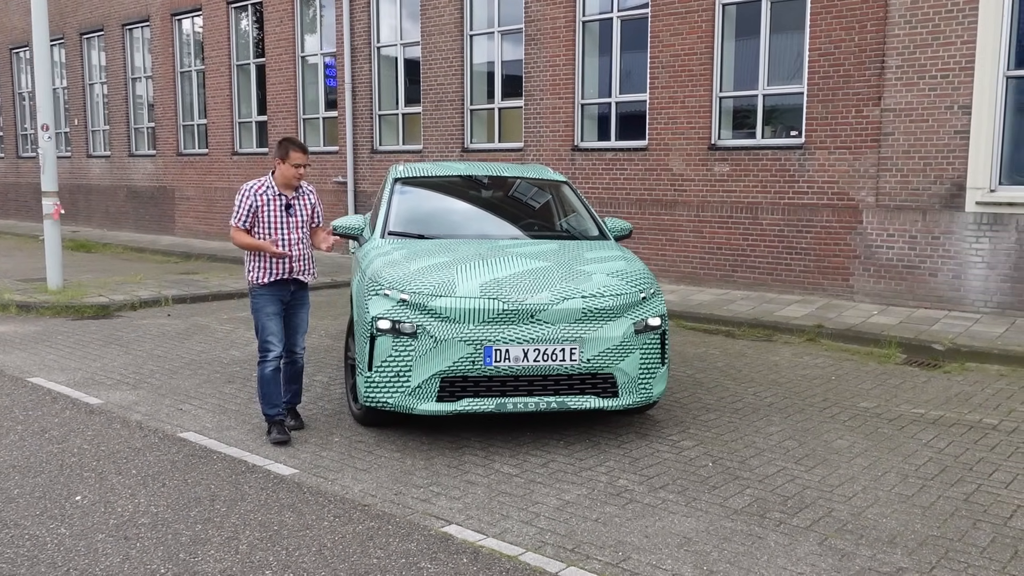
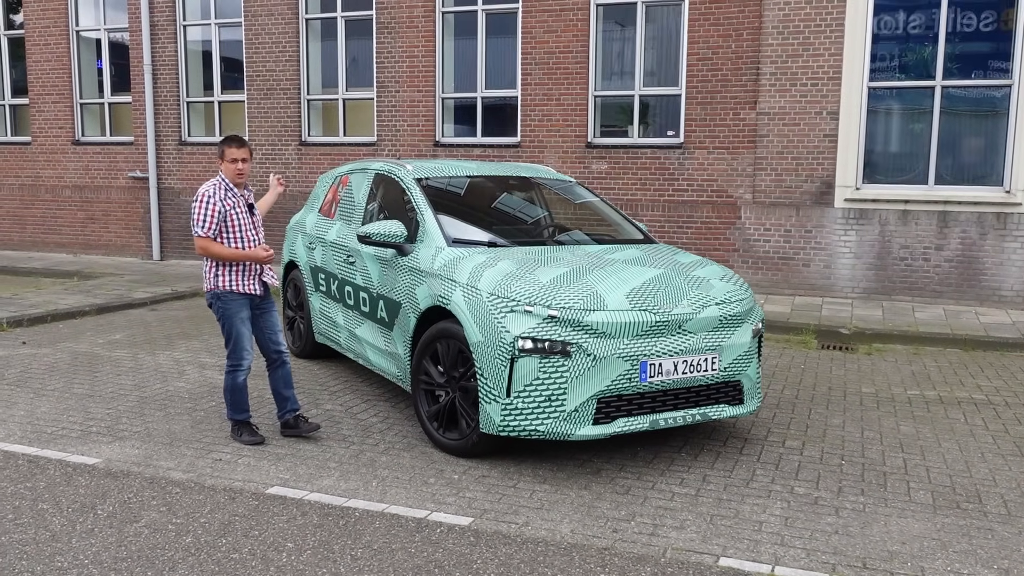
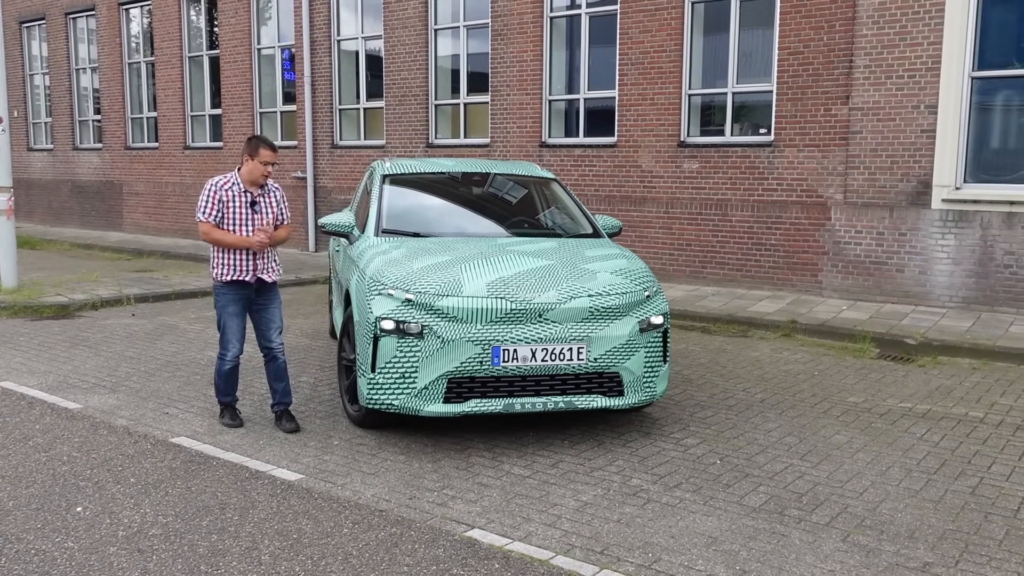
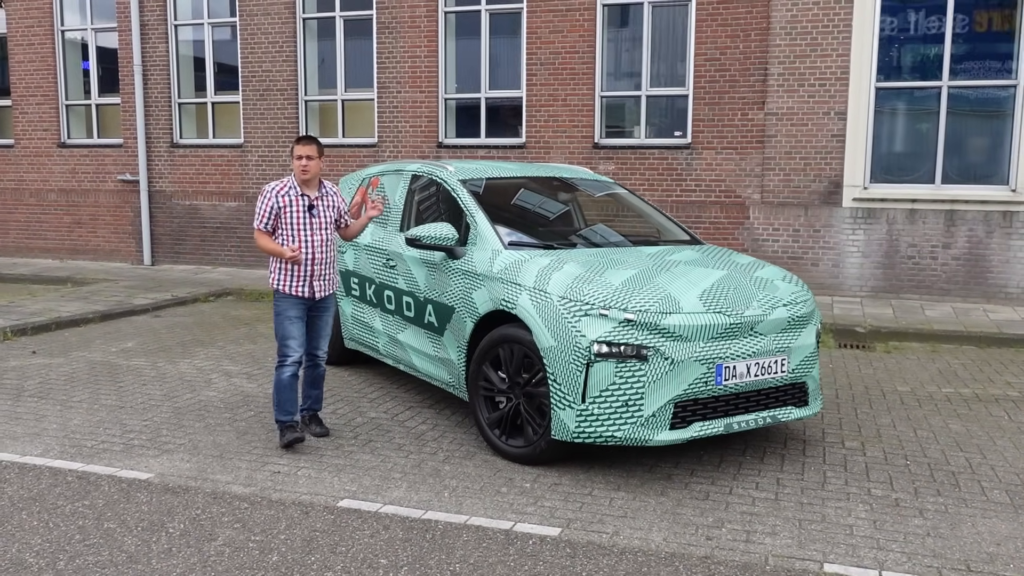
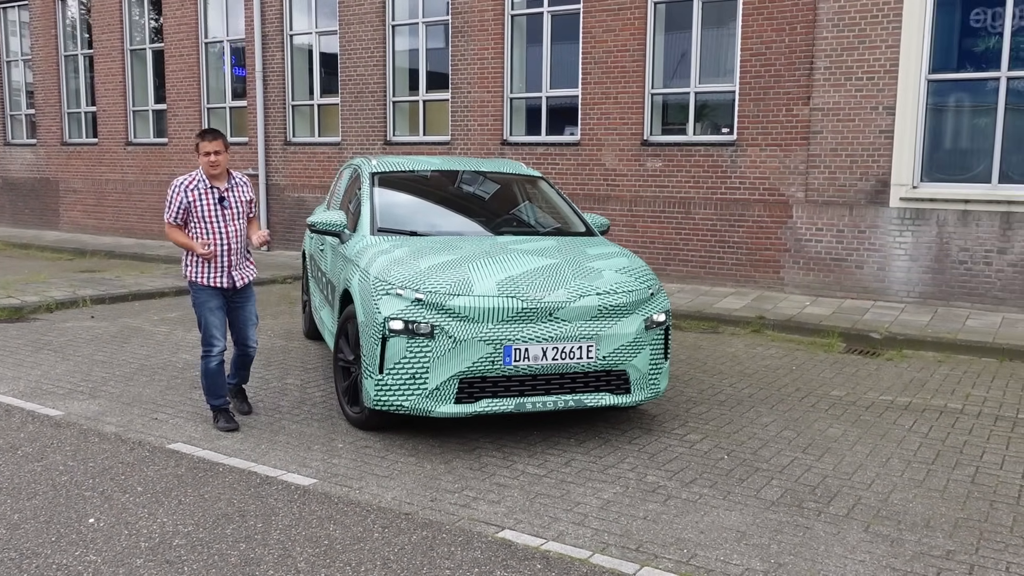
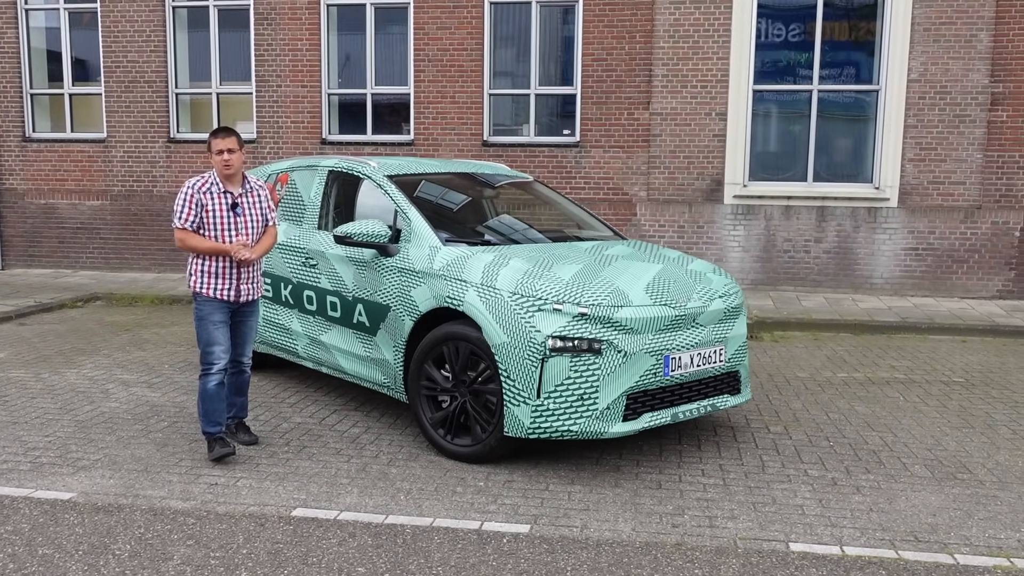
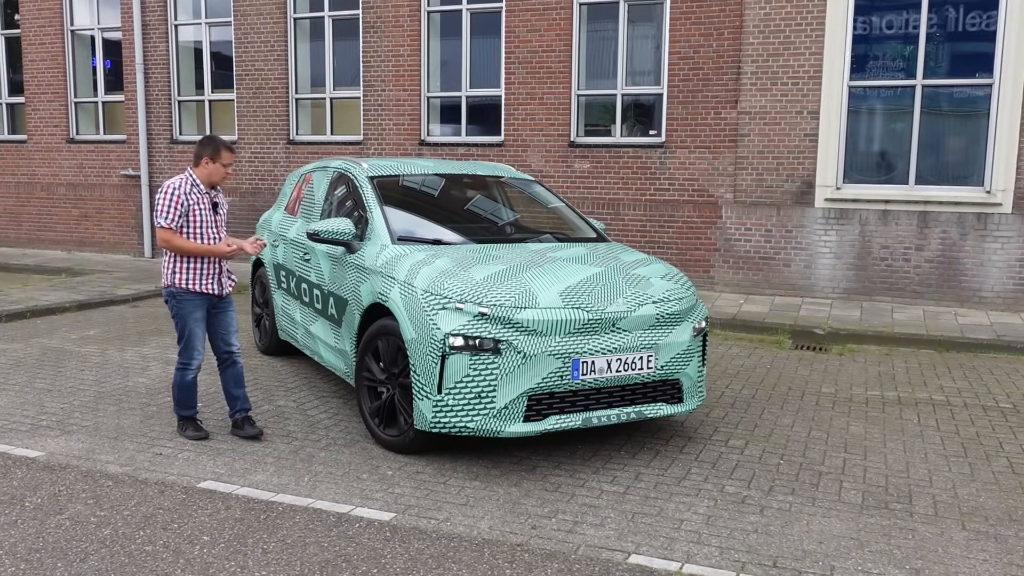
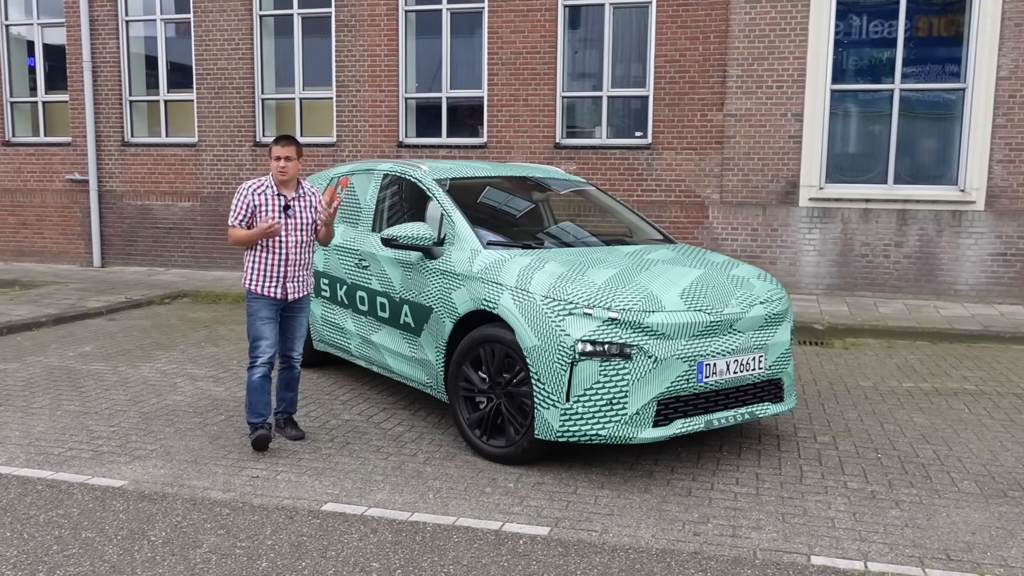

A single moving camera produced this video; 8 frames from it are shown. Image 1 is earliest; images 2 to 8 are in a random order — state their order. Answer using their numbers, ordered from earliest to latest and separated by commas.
3, 5, 7, 2, 4, 8, 6
